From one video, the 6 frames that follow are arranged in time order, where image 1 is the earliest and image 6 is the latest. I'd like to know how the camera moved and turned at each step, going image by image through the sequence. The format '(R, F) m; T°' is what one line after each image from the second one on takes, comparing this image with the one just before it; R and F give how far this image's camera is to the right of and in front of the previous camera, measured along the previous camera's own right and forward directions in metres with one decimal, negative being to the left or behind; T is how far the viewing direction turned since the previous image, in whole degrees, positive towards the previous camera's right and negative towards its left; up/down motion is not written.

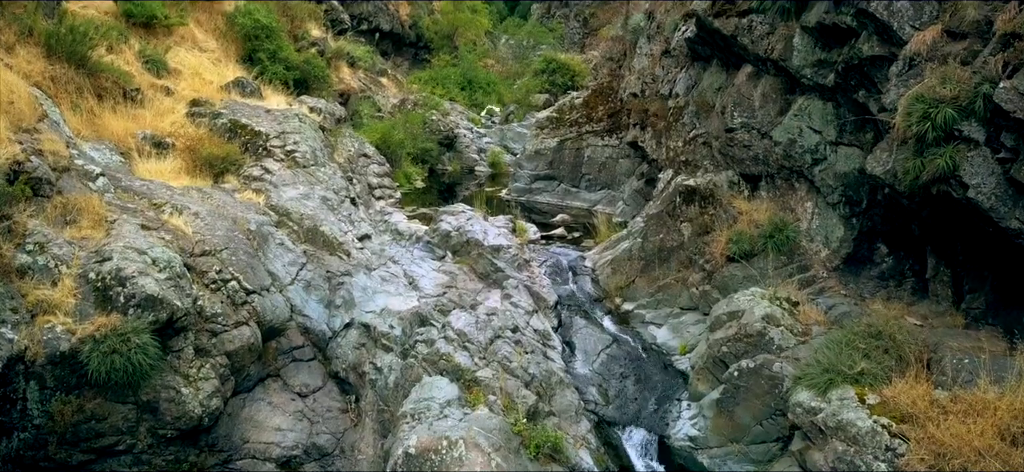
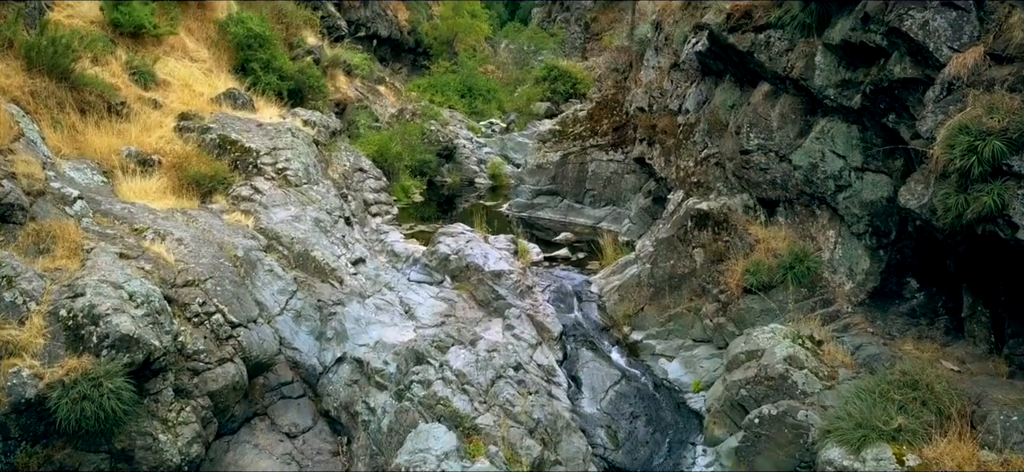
(0.0, +0.5) m; 0°
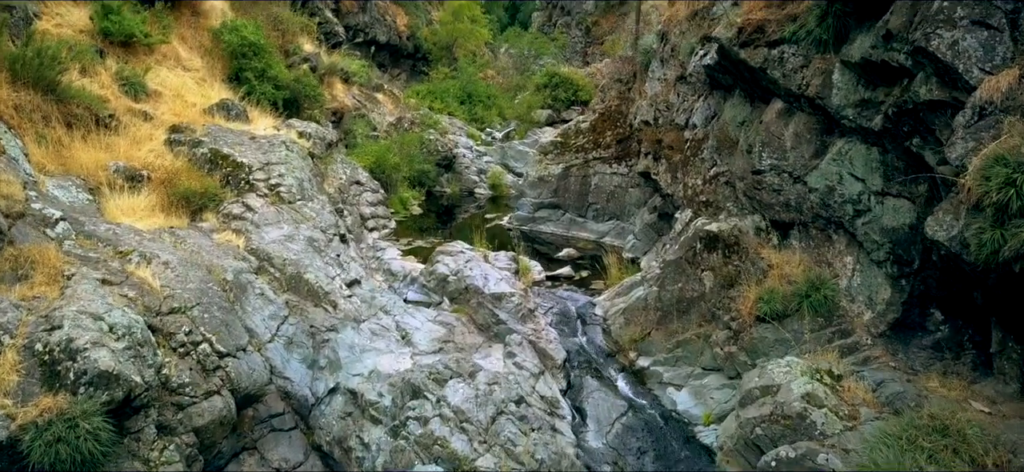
(0.0, +0.4) m; 0°
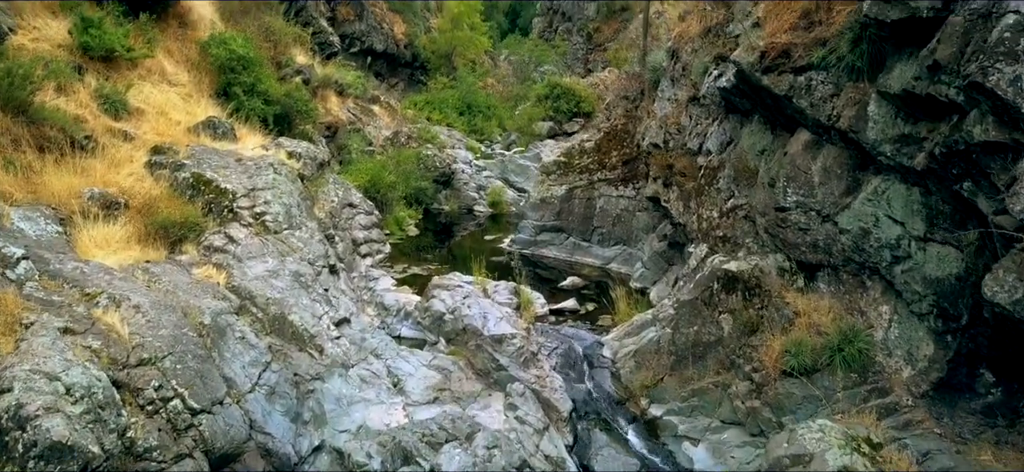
(0.0, +0.7) m; 0°
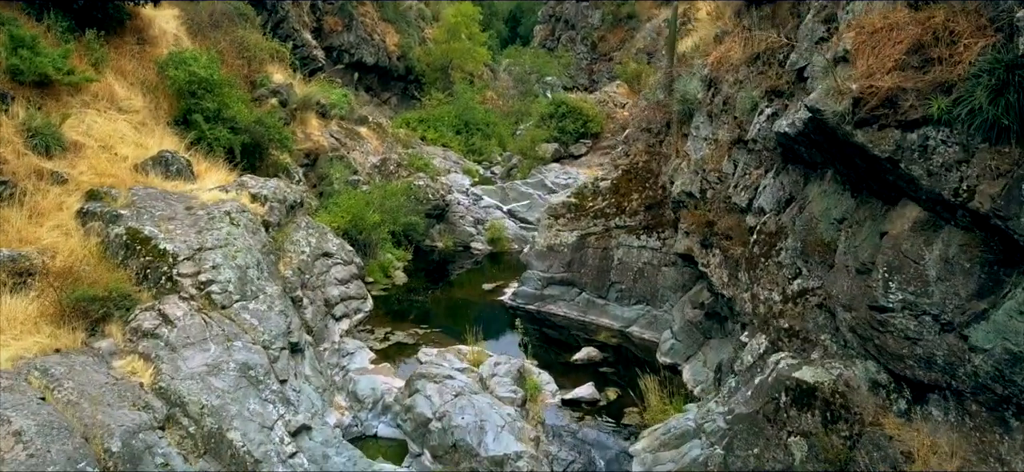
(0.0, +2.0) m; 0°
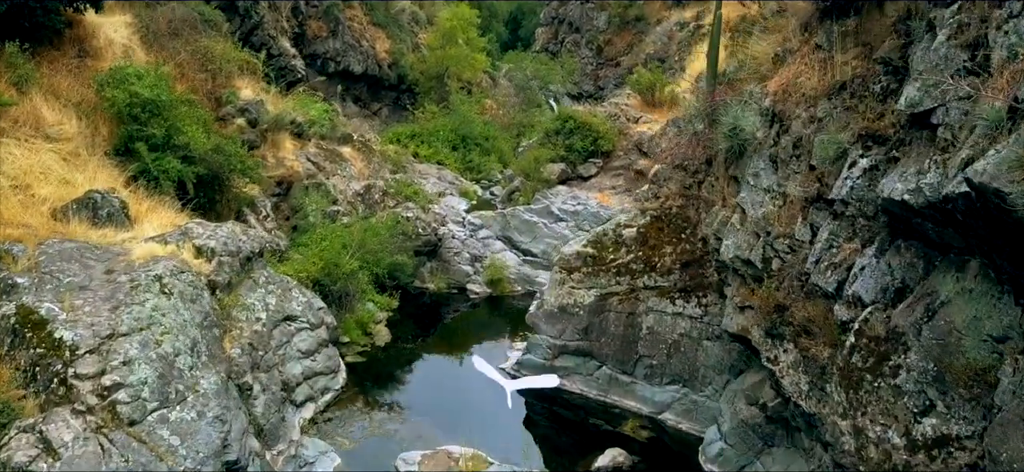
(0.0, +2.2) m; 0°
